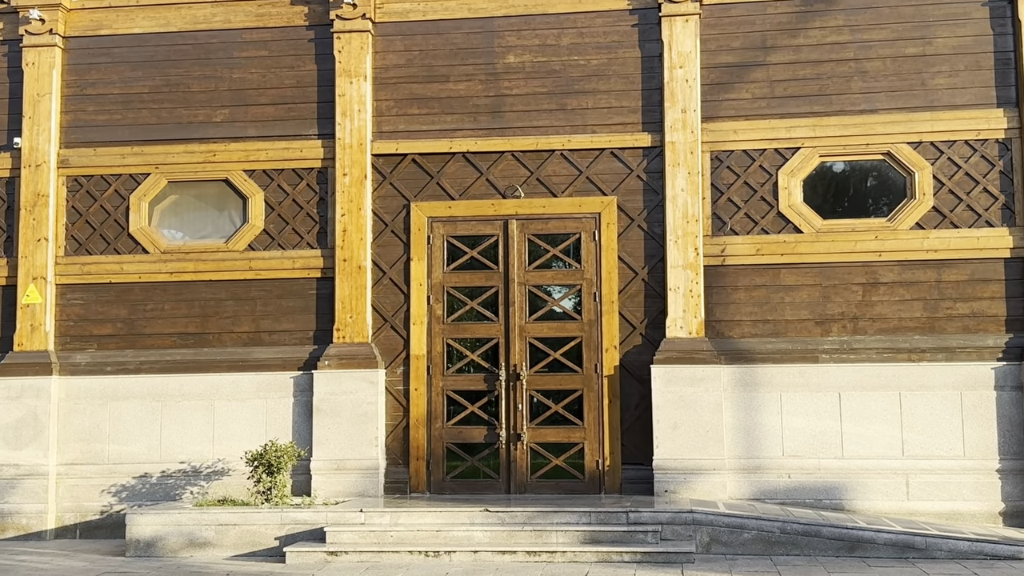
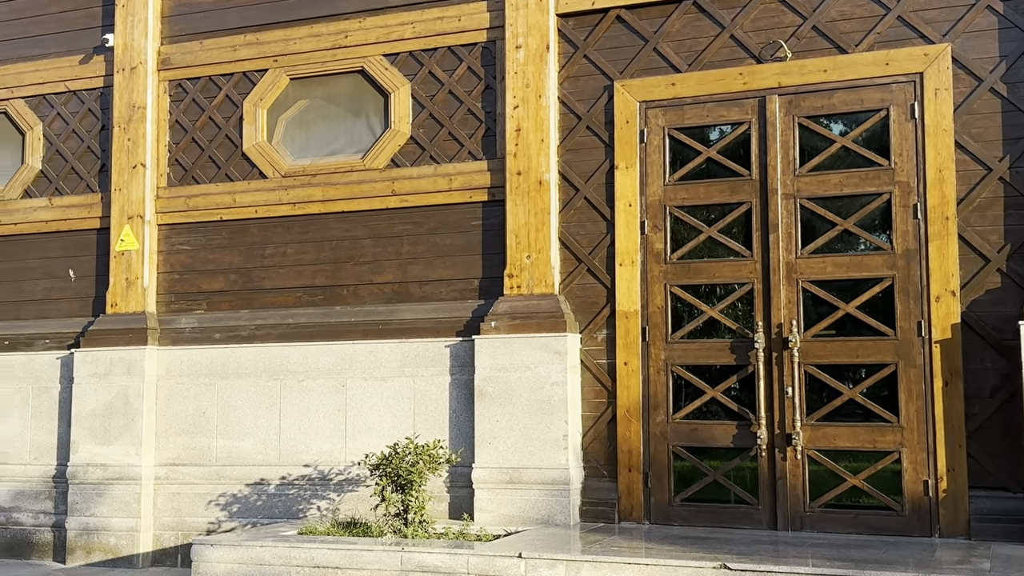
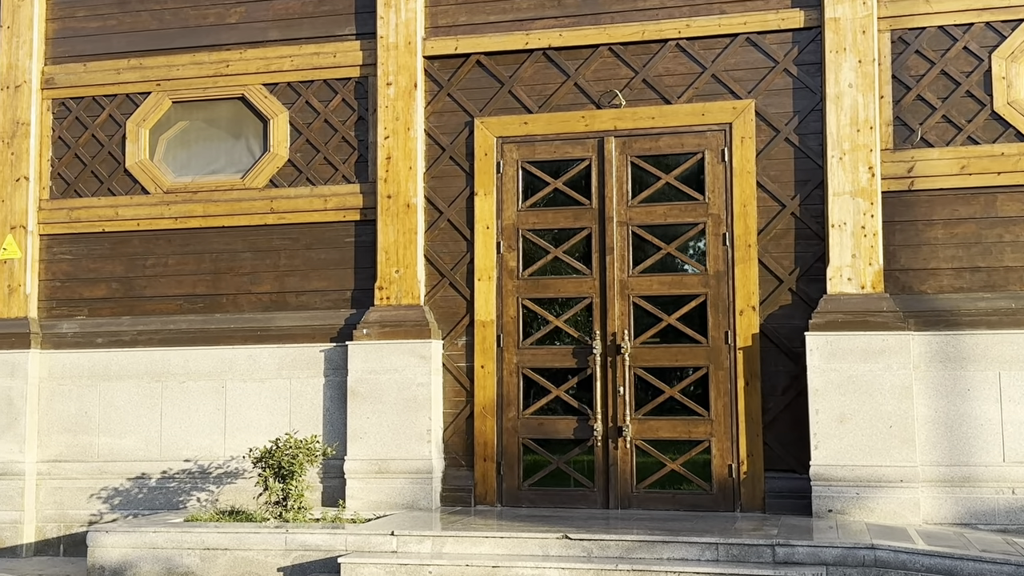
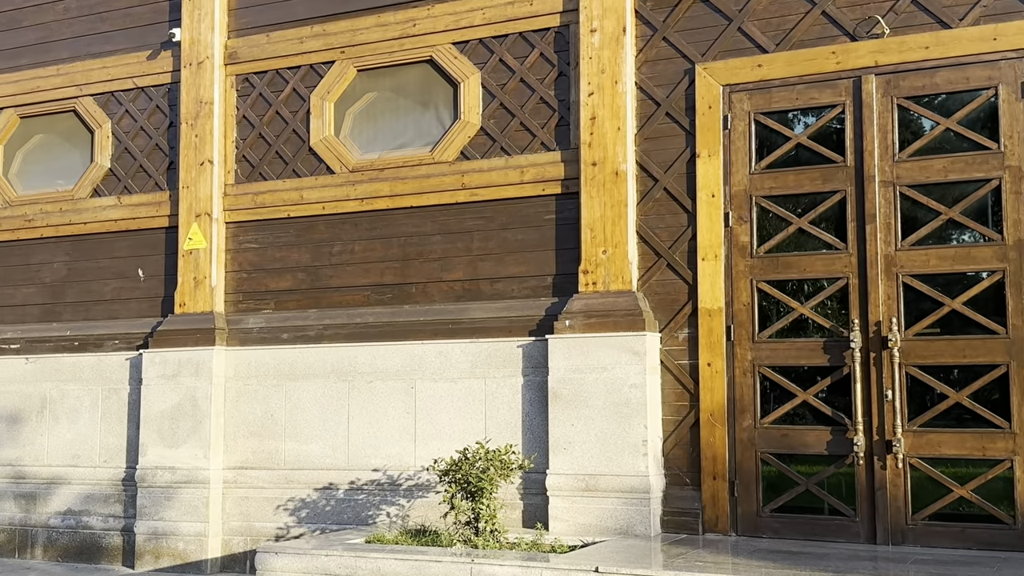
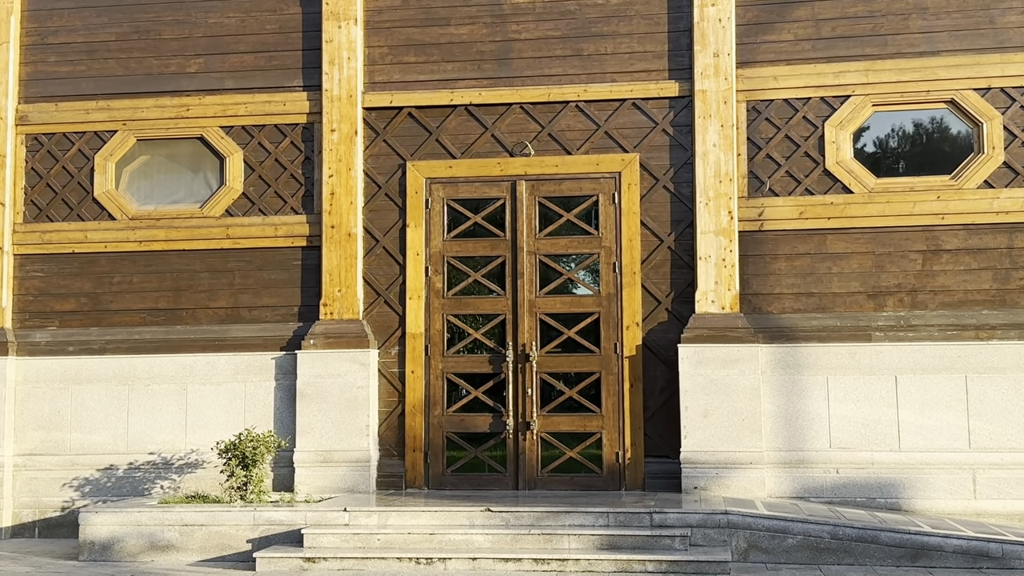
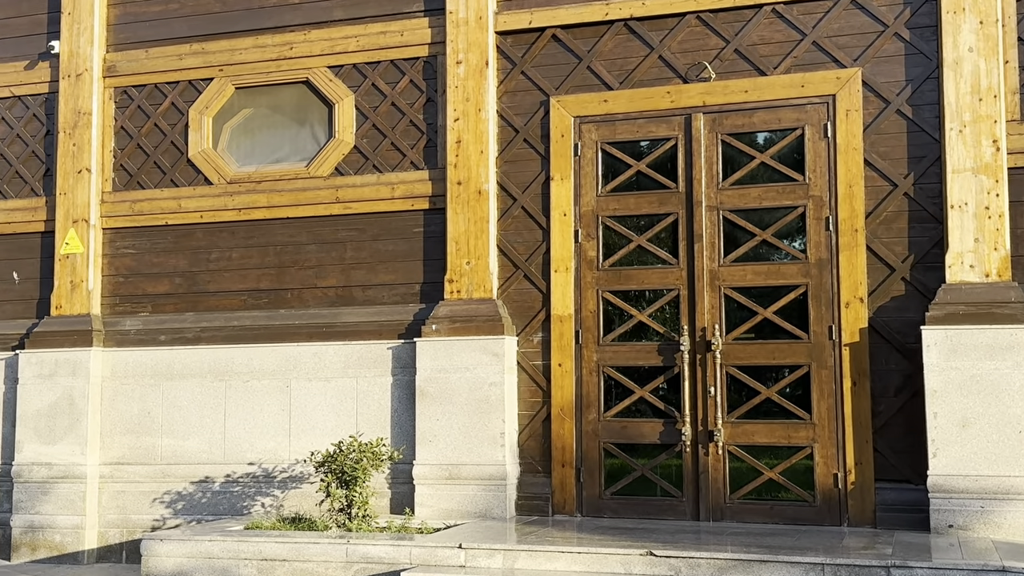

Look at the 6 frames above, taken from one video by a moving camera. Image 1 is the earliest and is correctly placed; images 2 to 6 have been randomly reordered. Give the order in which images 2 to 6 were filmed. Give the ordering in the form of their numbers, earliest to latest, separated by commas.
5, 3, 6, 2, 4
